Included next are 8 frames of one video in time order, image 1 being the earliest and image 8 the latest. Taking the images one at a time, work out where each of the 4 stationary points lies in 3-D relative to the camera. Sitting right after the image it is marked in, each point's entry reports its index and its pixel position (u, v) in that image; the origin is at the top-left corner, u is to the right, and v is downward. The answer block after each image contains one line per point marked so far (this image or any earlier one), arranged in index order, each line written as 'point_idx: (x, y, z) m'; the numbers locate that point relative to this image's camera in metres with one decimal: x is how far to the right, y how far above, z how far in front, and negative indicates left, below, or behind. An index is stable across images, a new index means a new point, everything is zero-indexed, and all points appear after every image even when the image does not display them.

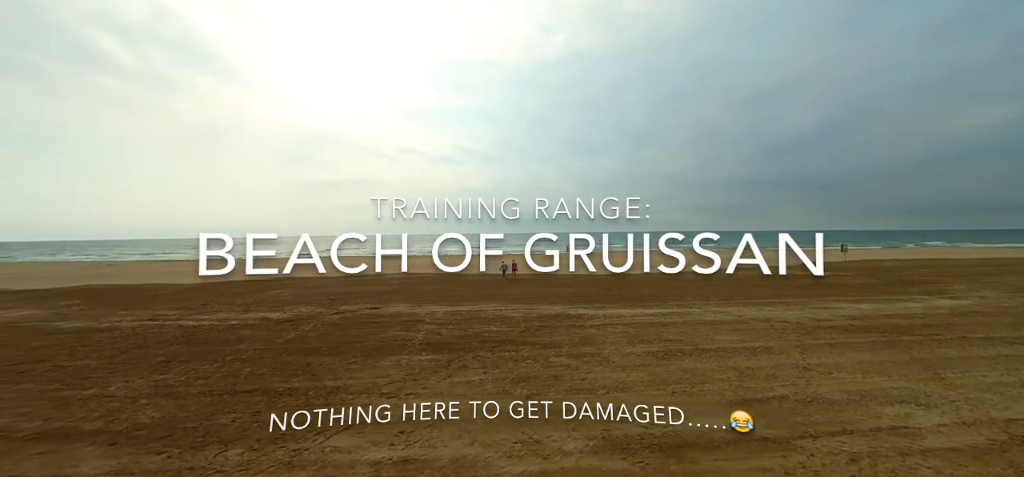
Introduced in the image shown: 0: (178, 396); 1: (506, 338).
0: (-3.9, -1.8, +4.3) m
1: (-0.1, -1.7, +6.3) m
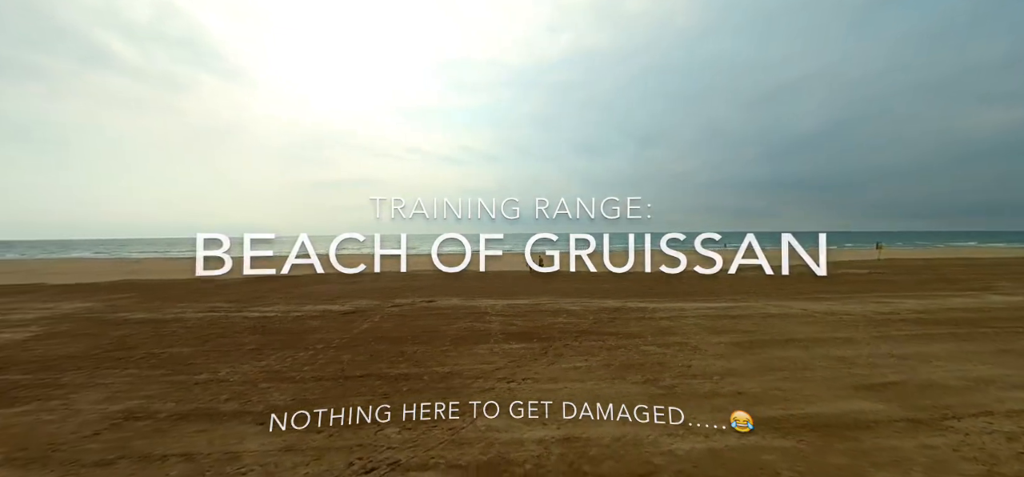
0: (-2.5, -1.7, +4.3) m
1: (+1.2, -1.6, +6.3) m
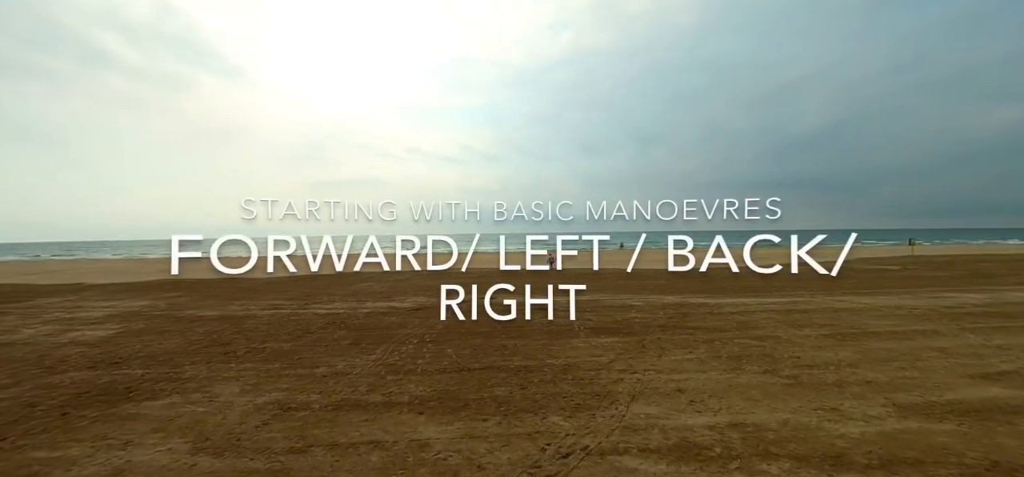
0: (-1.1, -1.6, +4.4) m
1: (+2.7, -1.5, +6.4) m
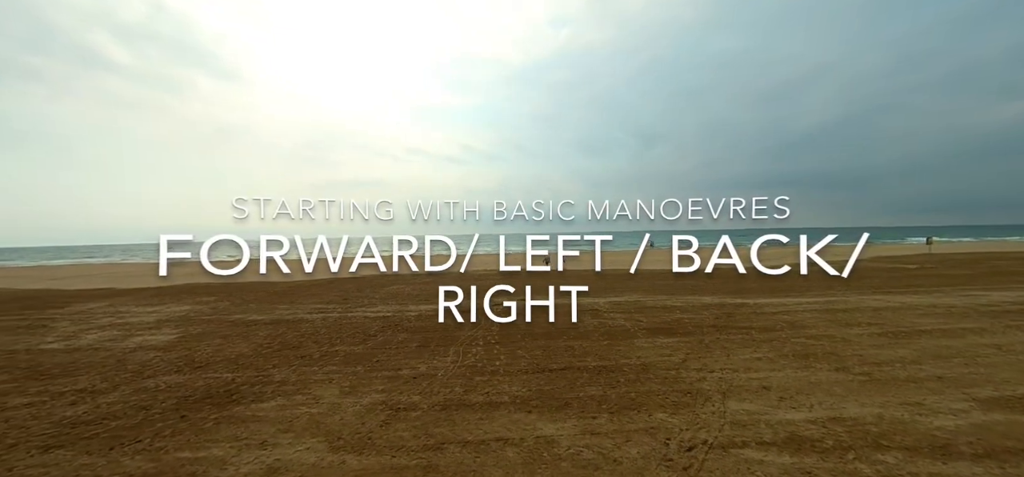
0: (-0.1, -1.7, +4.6) m
1: (+3.7, -1.5, +6.6) m
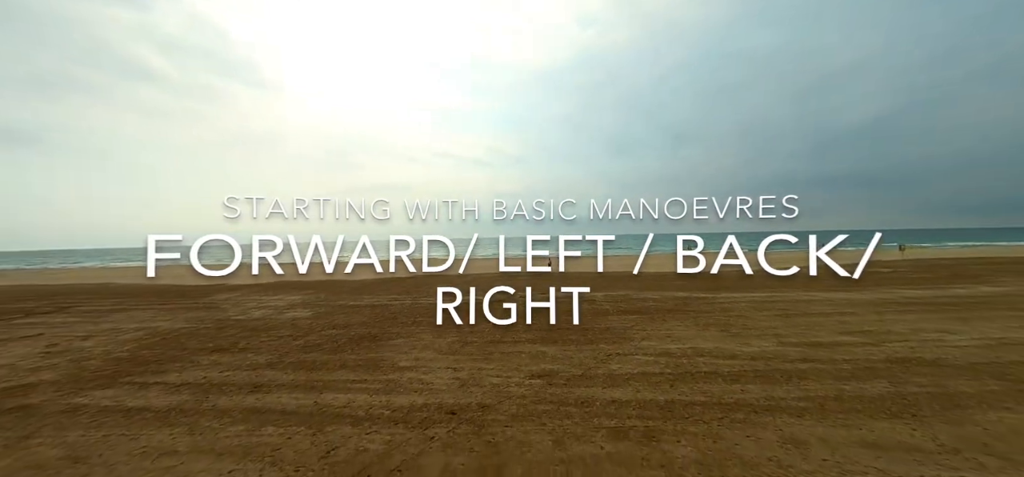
0: (+0.2, -2.0, +7.8) m
1: (+4.1, -1.8, +9.6) m
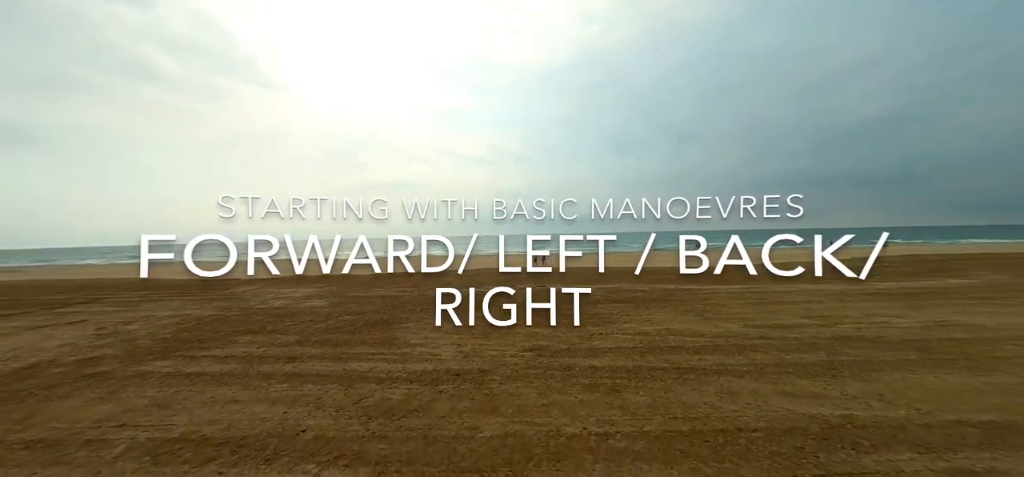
0: (+0.2, -1.9, +8.8) m
1: (+4.1, -1.7, +10.5) m
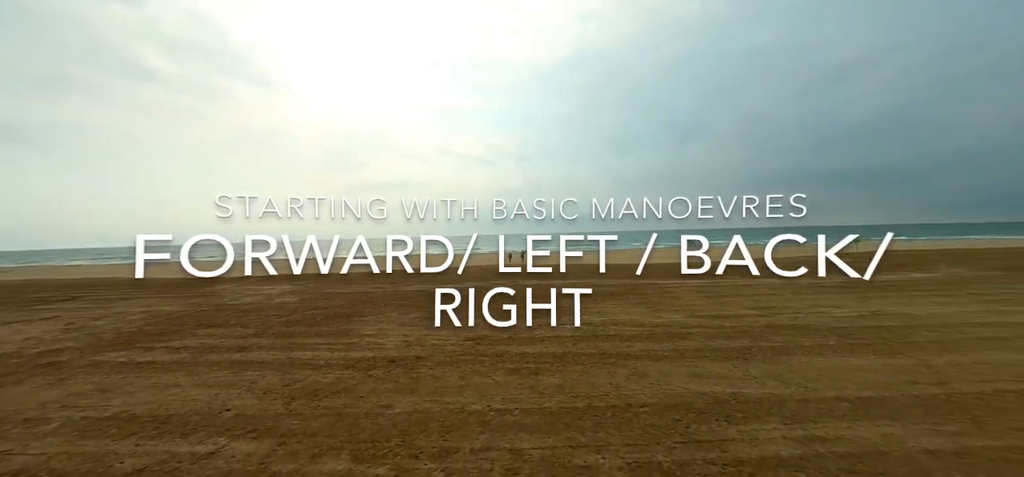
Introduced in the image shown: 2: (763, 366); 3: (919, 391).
0: (-0.8, -1.7, +9.0) m
1: (+3.1, -1.6, +10.8) m
2: (+3.3, -1.7, +4.8) m
3: (+4.5, -1.7, +4.1) m
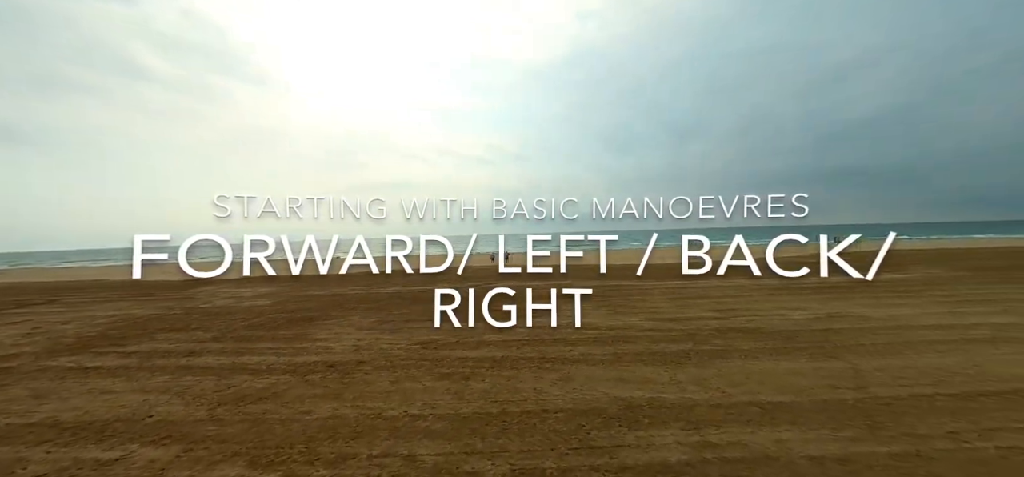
0: (-1.7, -1.8, +9.1) m
1: (+2.2, -1.7, +10.8) m
2: (+2.4, -1.8, +4.9) m
3: (+3.6, -1.8, +4.1) m
